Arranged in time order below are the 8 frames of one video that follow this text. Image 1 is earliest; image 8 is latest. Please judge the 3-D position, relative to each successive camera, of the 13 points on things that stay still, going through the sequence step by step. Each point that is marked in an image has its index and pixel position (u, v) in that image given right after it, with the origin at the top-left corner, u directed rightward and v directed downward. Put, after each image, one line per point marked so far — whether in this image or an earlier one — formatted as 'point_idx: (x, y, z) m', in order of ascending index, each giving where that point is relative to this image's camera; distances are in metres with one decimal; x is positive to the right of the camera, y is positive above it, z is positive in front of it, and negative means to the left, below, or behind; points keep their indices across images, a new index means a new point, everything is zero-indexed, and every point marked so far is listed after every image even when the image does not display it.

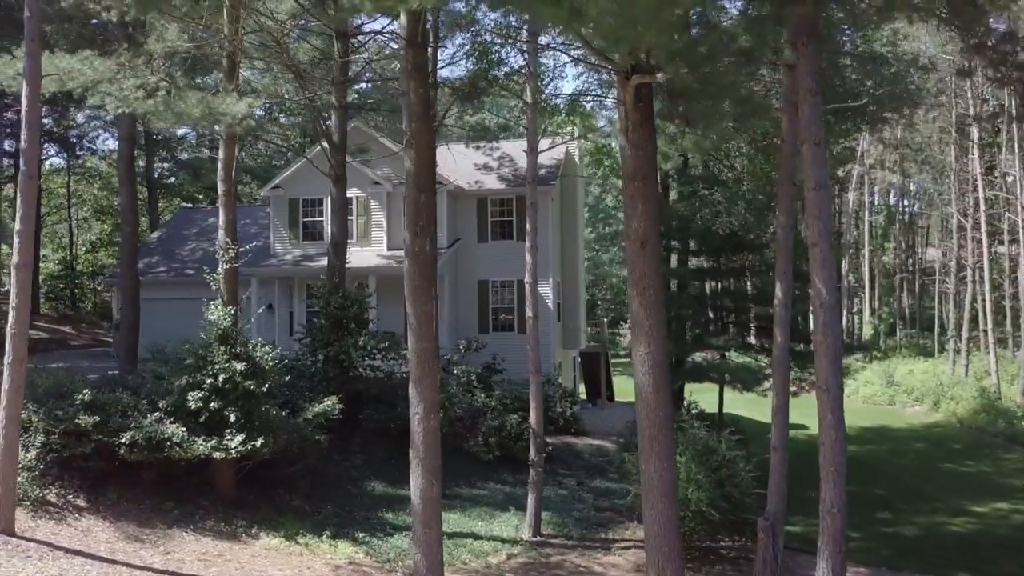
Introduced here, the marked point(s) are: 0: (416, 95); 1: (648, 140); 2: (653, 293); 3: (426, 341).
0: (-1.0, +2.0, +8.6) m
1: (+1.2, +1.3, +7.4) m
2: (+1.3, 0.0, +7.4) m
3: (-0.9, -0.6, +8.5) m
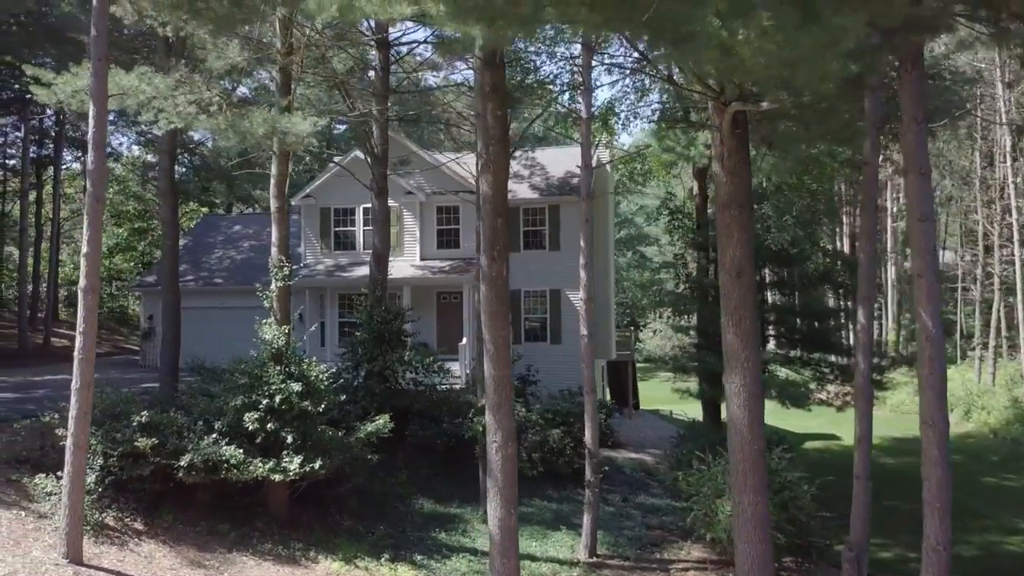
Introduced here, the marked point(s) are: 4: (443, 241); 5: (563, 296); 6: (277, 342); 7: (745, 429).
0: (-0.2, +1.8, +8.4) m
1: (+2.1, +1.1, +7.3) m
2: (+2.1, -0.3, +7.2) m
3: (-0.1, -0.8, +8.3) m
4: (-1.7, +1.1, +19.4) m
5: (+1.2, -0.2, +19.6) m
6: (-3.3, -0.8, +11.3) m
7: (+2.1, -1.3, +7.3) m
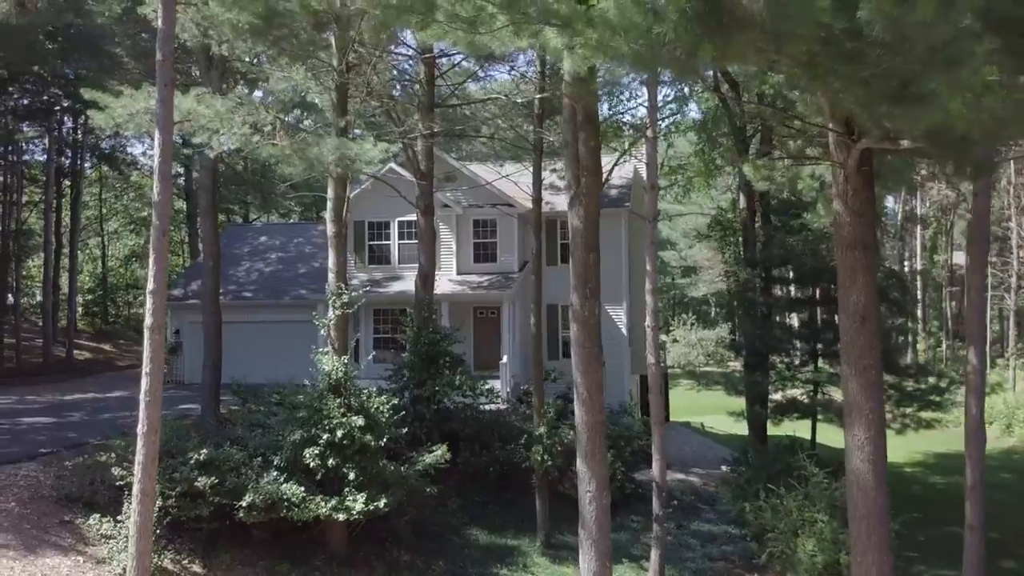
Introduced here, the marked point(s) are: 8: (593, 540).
0: (+0.7, +1.4, +7.9) m
1: (+3.0, +0.7, +6.8) m
2: (+3.0, -0.7, +6.8) m
3: (+0.8, -1.2, +7.9) m
4: (-0.8, +0.8, +19.0) m
5: (+2.1, -0.5, +19.1) m
6: (-2.4, -1.2, +10.9) m
7: (+3.0, -1.7, +6.9) m
8: (+0.8, -2.5, +7.9) m
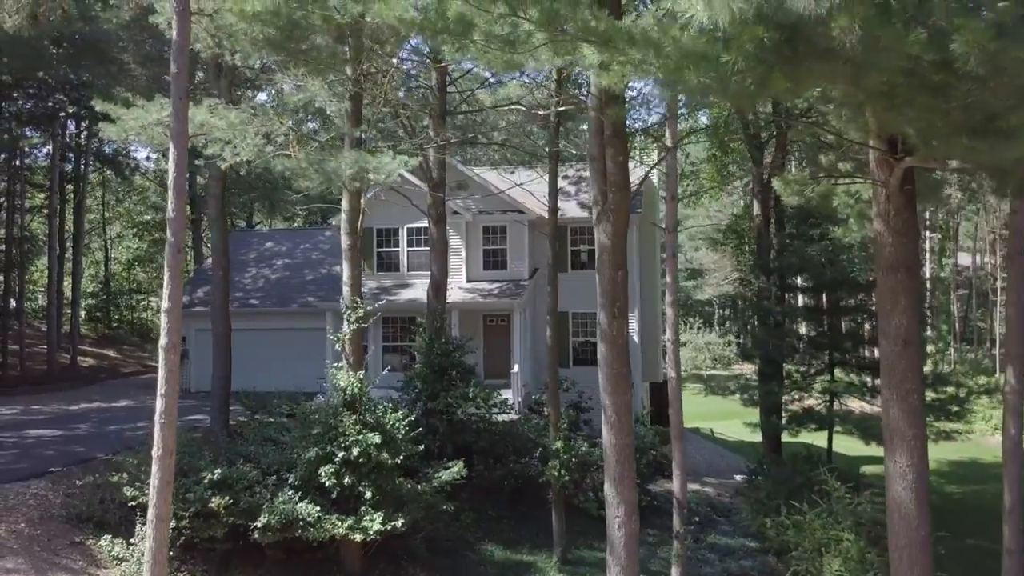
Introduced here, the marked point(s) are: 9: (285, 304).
0: (+1.0, +1.2, +7.7) m
1: (+3.2, +0.5, +6.6) m
2: (+3.3, -0.9, +6.6) m
3: (+1.1, -1.4, +7.7) m
4: (-0.5, +0.6, +18.7) m
5: (+2.4, -0.7, +18.9) m
6: (-2.1, -1.3, +10.6) m
7: (+3.3, -1.9, +6.6) m
8: (+1.0, -2.6, +7.7) m
9: (-5.6, -0.4, +19.9) m
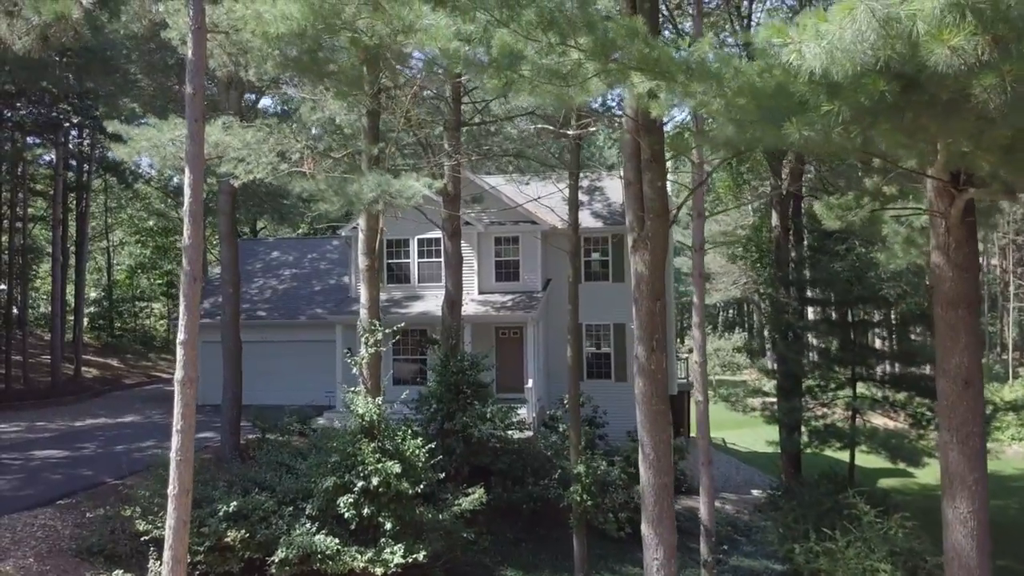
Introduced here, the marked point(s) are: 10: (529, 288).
0: (+1.3, +0.9, +7.4) m
1: (+3.5, +0.2, +6.2) m
2: (+3.6, -1.2, +6.2) m
3: (+1.4, -1.7, +7.3) m
4: (-0.2, +0.3, +18.4) m
5: (+2.7, -1.0, +18.6) m
6: (-1.8, -1.6, +10.3) m
7: (+3.6, -2.1, +6.3) m
8: (+1.3, -2.9, +7.3) m
9: (-5.3, -0.7, +19.5) m
10: (+0.4, 0.0, +18.2) m
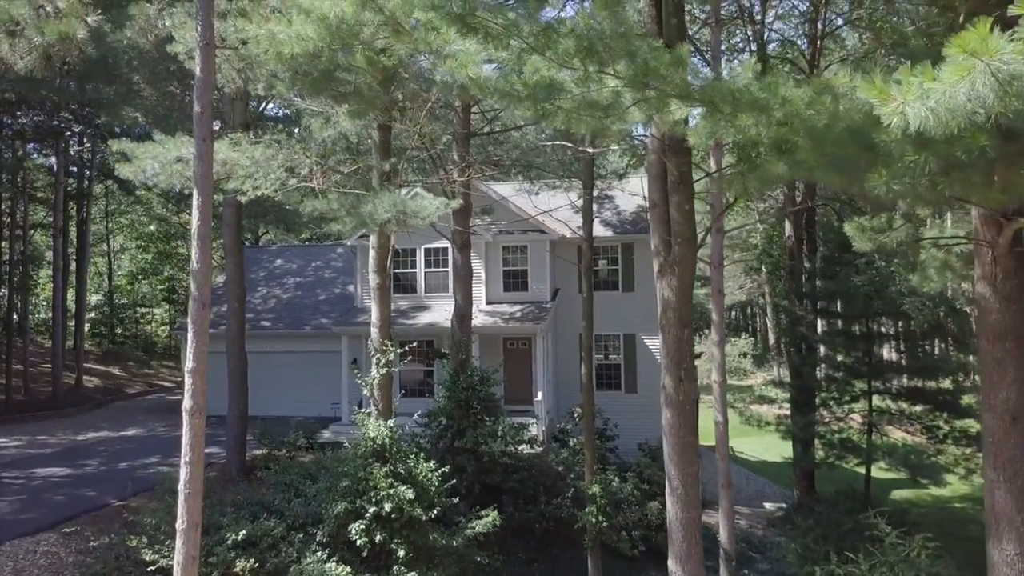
0: (+1.5, +0.7, +7.1) m
1: (+3.7, 0.0, +6.0) m
2: (+3.8, -1.4, +6.0) m
3: (+1.6, -1.9, +7.1) m
4: (0.0, +0.1, +18.1) m
5: (+2.8, -1.2, +18.3) m
6: (-1.6, -1.9, +10.0) m
7: (+3.8, -2.4, +6.0) m
8: (+1.5, -3.2, +7.1) m
9: (-5.1, -0.9, +19.2) m
10: (+0.6, -0.2, +17.9) m
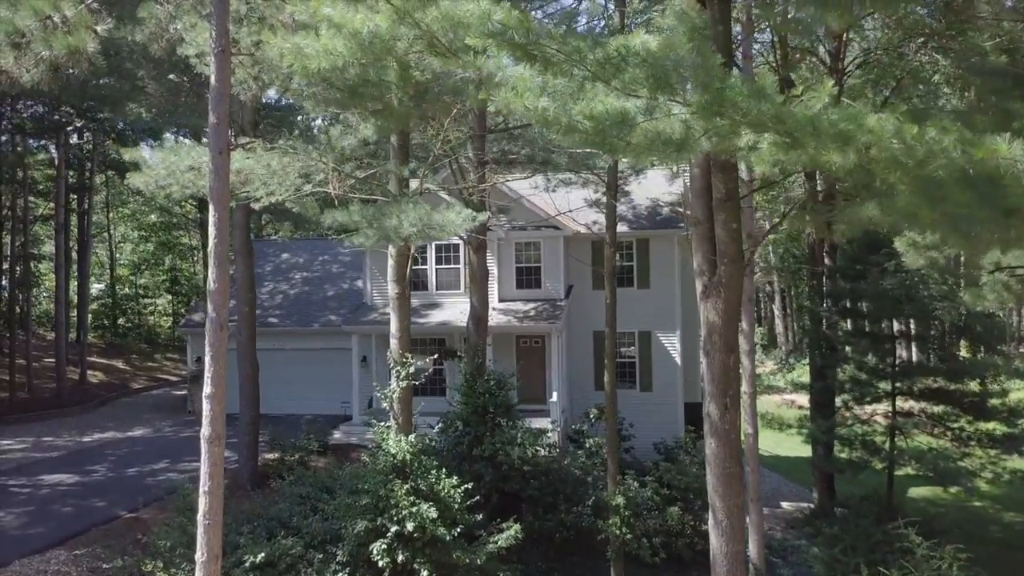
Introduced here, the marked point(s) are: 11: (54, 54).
0: (+1.8, +0.5, +6.7) m
1: (+4.0, -0.2, +5.6) m
2: (+4.1, -1.6, +5.6) m
3: (+1.9, -2.1, +6.7) m
4: (+0.3, +0.2, +17.7) m
5: (+3.1, -1.1, +18.0) m
6: (-1.3, -2.0, +9.7) m
7: (+4.1, -2.6, +5.7) m
8: (+1.8, -3.4, +6.8) m
9: (-4.8, -0.8, +18.9) m
10: (+0.9, -0.2, +17.5) m
11: (-3.5, +1.8, +6.1) m
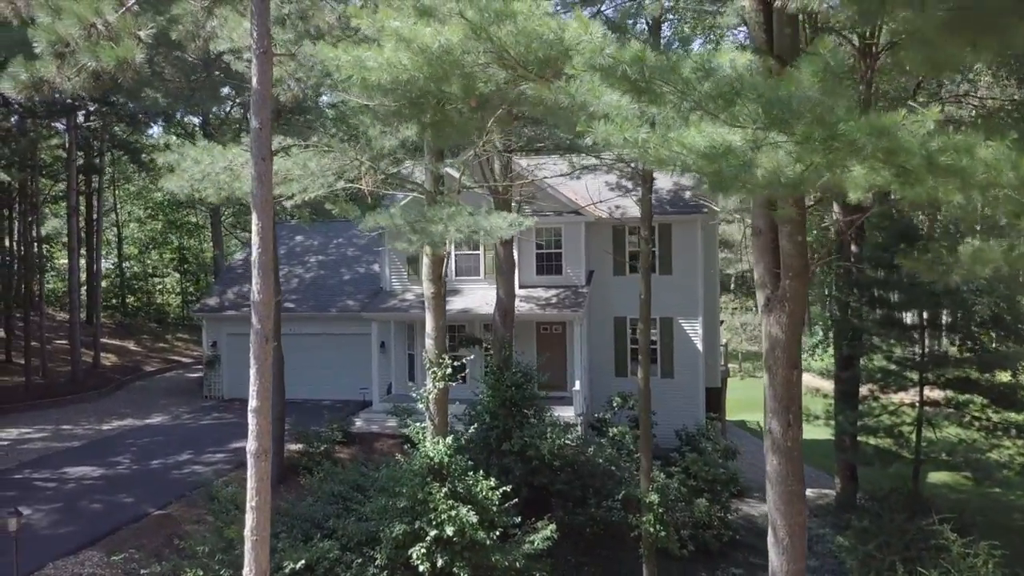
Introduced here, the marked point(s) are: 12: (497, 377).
0: (+2.2, +0.4, +6.5) m
1: (+4.5, -0.4, +5.4) m
2: (+4.6, -1.8, +5.5) m
3: (+2.3, -2.2, +6.6) m
4: (+0.7, +0.5, +17.5) m
5: (+3.6, -0.8, +17.8) m
6: (-0.9, -2.0, +9.6) m
7: (+4.6, -2.7, +5.6) m
8: (+2.3, -3.5, +6.7) m
9: (-4.4, -0.5, +18.7) m
10: (+1.3, +0.1, +17.3) m
11: (-3.0, +1.6, +5.8) m
12: (-0.2, -1.4, +12.6) m
